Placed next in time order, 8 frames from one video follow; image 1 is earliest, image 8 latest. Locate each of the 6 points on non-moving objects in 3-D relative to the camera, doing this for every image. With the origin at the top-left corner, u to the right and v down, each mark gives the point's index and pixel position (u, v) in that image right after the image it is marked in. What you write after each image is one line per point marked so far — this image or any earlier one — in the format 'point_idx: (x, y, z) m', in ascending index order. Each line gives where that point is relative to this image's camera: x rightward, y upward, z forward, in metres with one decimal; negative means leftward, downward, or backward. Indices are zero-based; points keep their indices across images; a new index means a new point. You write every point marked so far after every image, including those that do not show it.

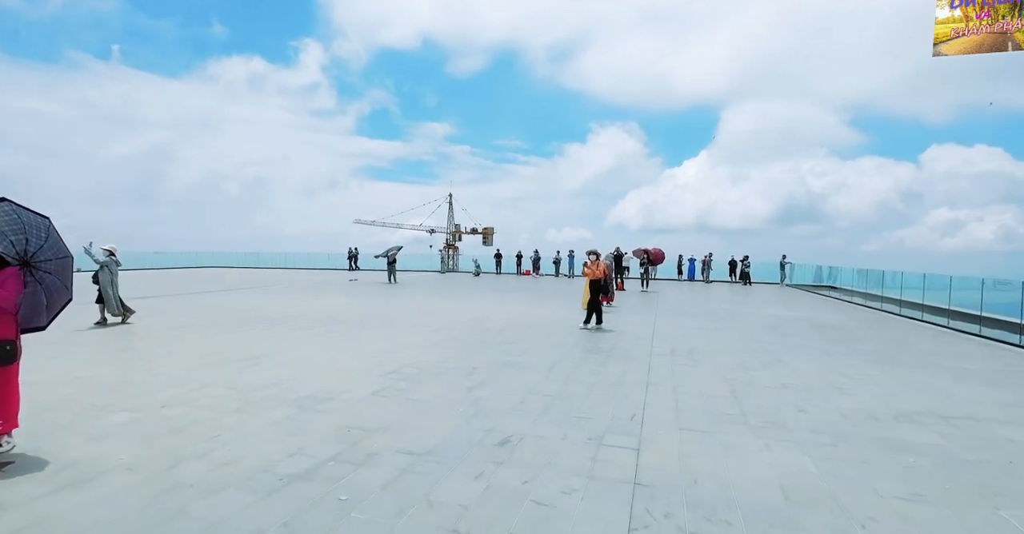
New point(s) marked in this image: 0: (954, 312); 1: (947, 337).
0: (+10.7, -1.1, +11.6) m
1: (+8.4, -1.4, +9.4) m
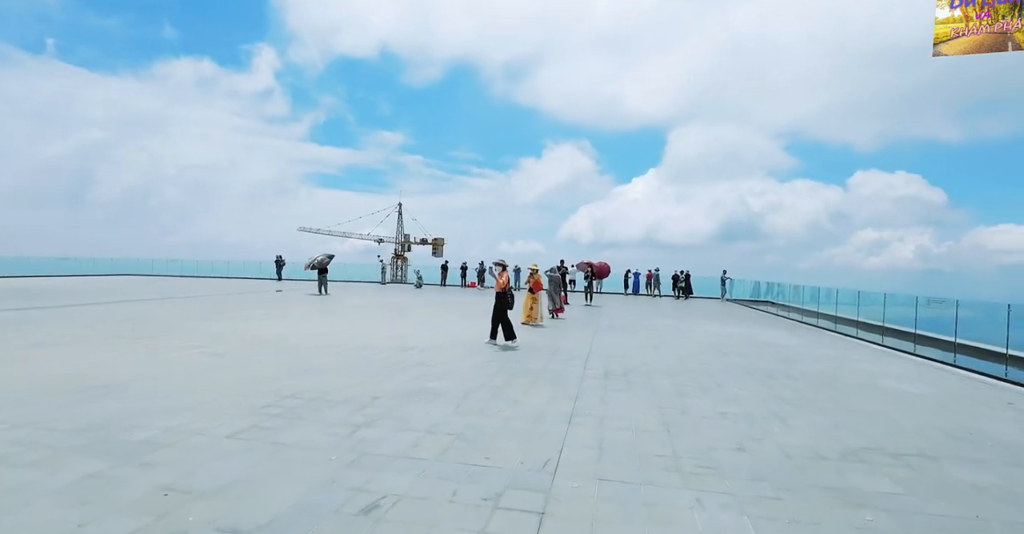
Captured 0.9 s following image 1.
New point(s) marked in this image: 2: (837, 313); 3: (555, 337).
0: (+9.0, -1.5, +11.6) m
1: (+7.0, -1.7, +9.1) m
2: (+9.5, -1.3, +14.2) m
3: (+0.9, -1.6, +11.0) m
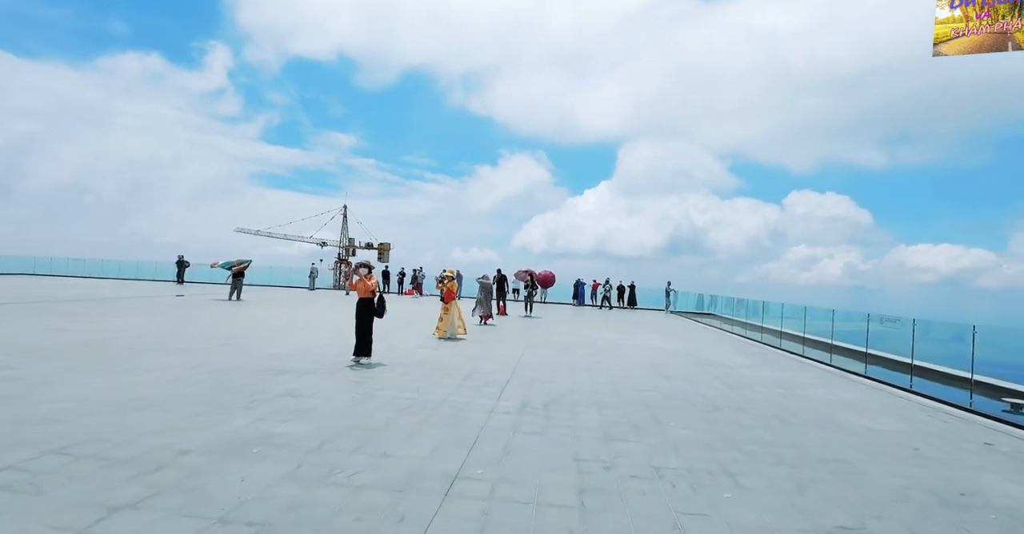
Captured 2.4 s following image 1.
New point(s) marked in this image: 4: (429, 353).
0: (+7.3, -1.8, +10.9) m
1: (+5.5, -1.9, +8.3) m
2: (+7.5, -1.7, +13.5) m
3: (-0.7, -1.7, +9.5) m
4: (-1.6, -1.7, +9.4) m
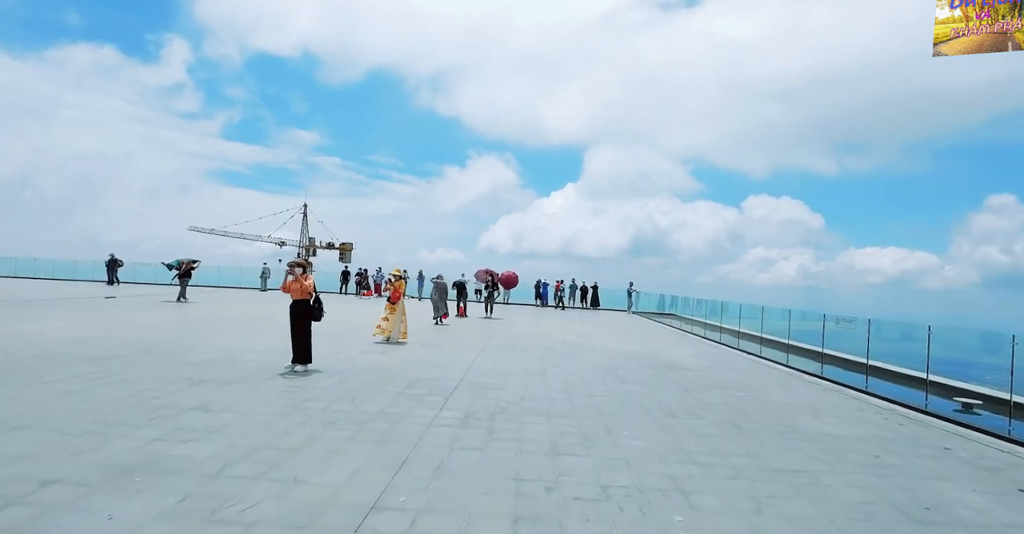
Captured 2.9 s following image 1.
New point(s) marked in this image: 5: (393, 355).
0: (+6.3, -1.8, +10.9) m
1: (+4.7, -1.9, +8.1) m
2: (+6.3, -1.7, +13.5) m
3: (-1.6, -1.7, +8.9) m
4: (-2.5, -1.7, +8.8) m
5: (-2.3, -1.7, +9.3) m
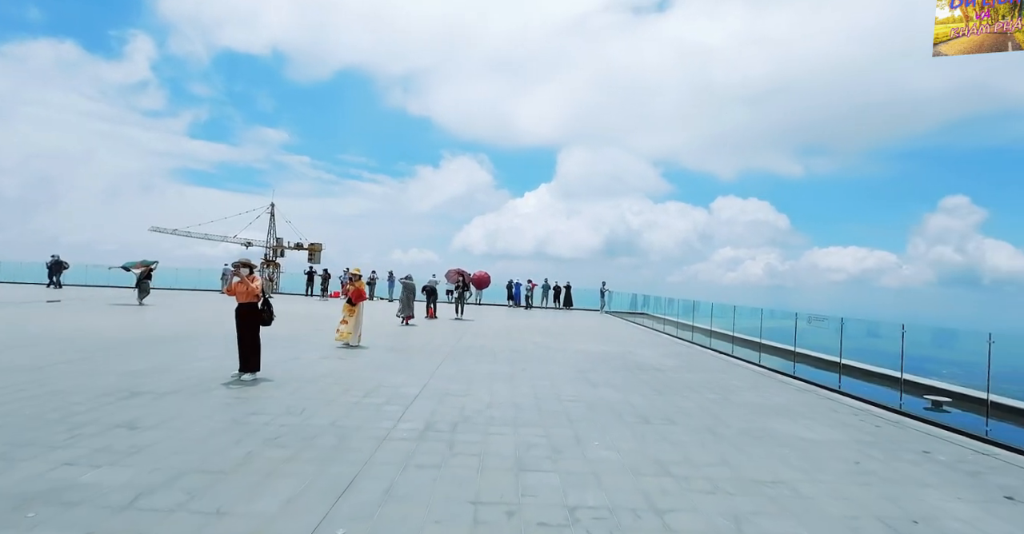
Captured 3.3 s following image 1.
0: (+5.6, -1.8, +10.8) m
1: (+4.2, -1.9, +8.0) m
2: (+5.5, -1.7, +13.5) m
3: (-2.1, -1.7, +8.4) m
4: (-3.1, -1.7, +8.3) m
5: (-2.9, -1.7, +8.8) m
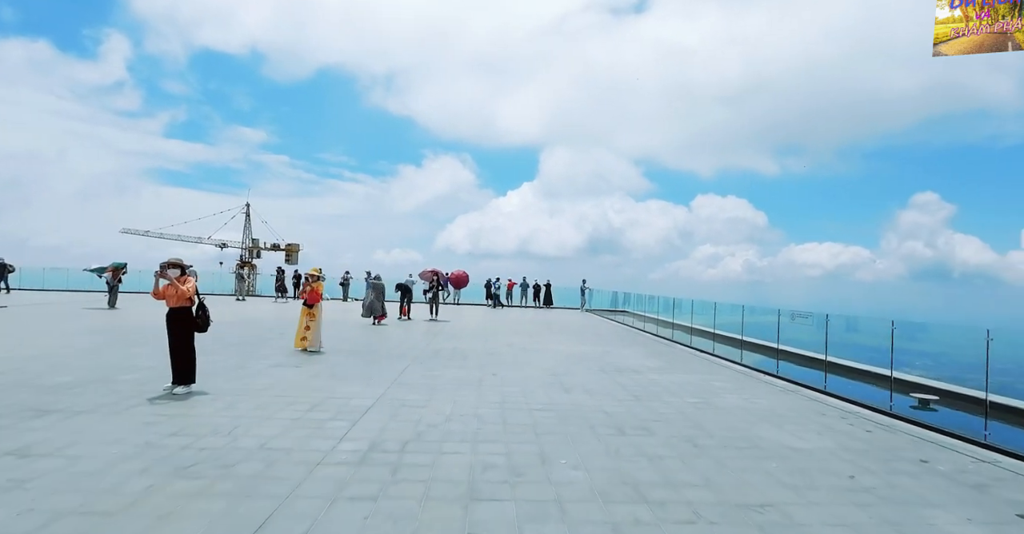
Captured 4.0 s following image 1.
0: (+5.0, -1.7, +10.4) m
1: (+3.7, -1.8, +7.5) m
2: (+4.8, -1.6, +13.1) m
3: (-2.7, -1.7, +7.8) m
4: (-3.6, -1.7, +7.6) m
5: (-3.4, -1.7, +8.1) m
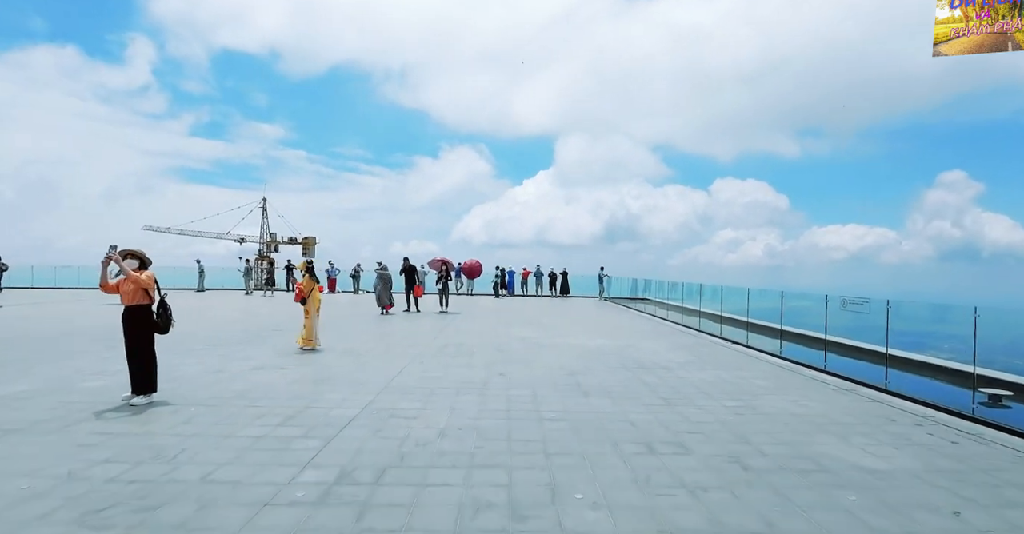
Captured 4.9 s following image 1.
0: (+5.2, -1.3, +9.3) m
1: (+3.8, -1.5, +6.5) m
2: (+5.2, -1.2, +12.0) m
3: (-2.5, -1.5, +7.0) m
4: (-3.4, -1.5, +6.8) m
5: (-3.2, -1.5, +7.3) m
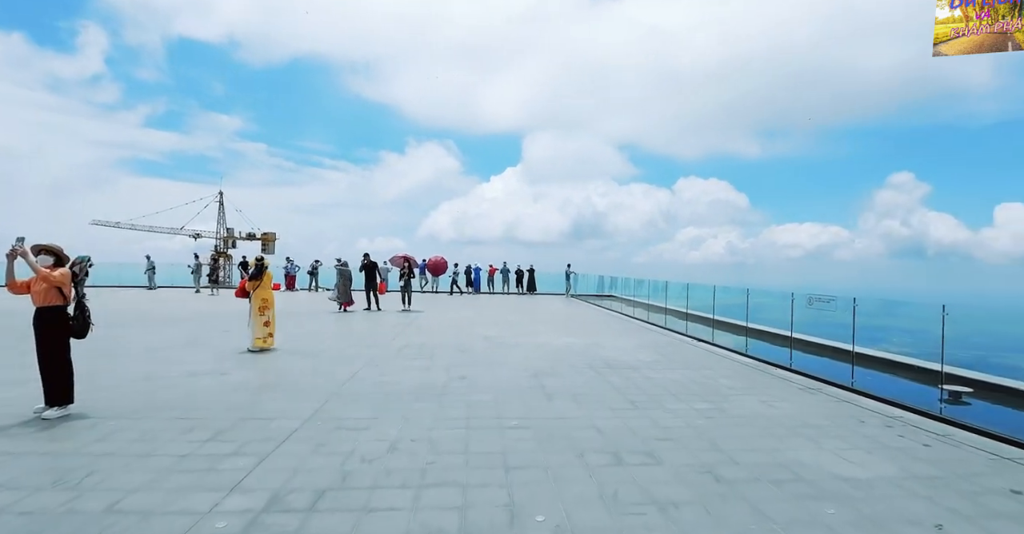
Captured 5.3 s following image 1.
0: (+4.6, -1.3, +9.3) m
1: (+3.3, -1.5, +6.4) m
2: (+4.3, -1.1, +12.0) m
3: (-3.0, -1.5, +6.5) m
4: (-3.9, -1.5, +6.2) m
5: (-3.8, -1.5, +6.8) m
